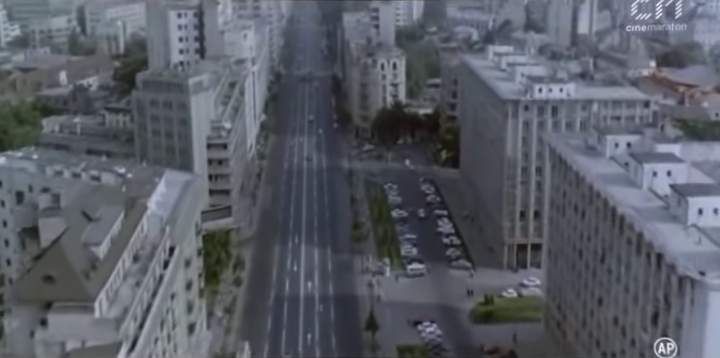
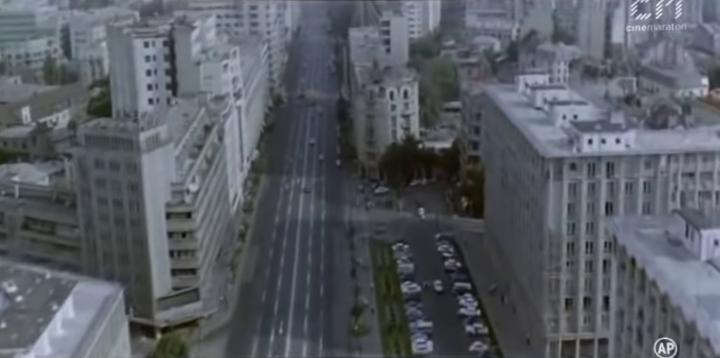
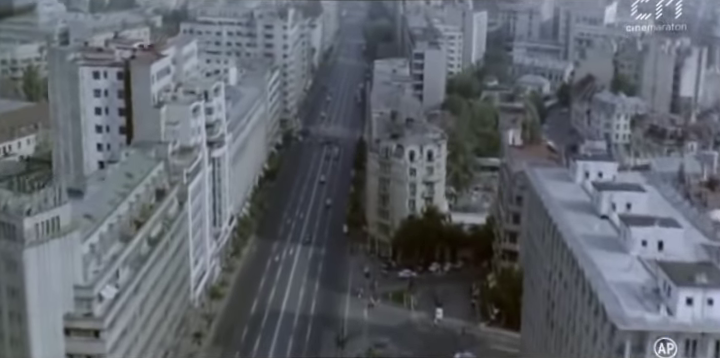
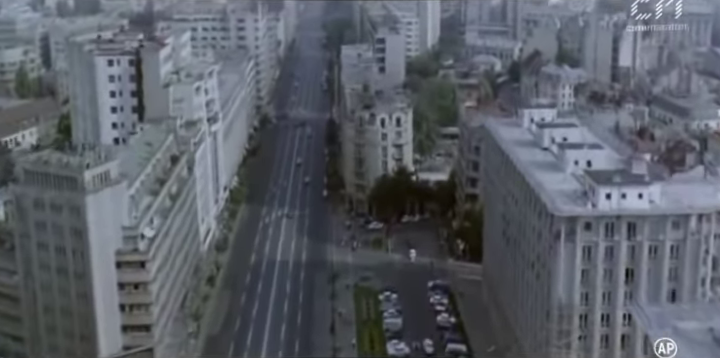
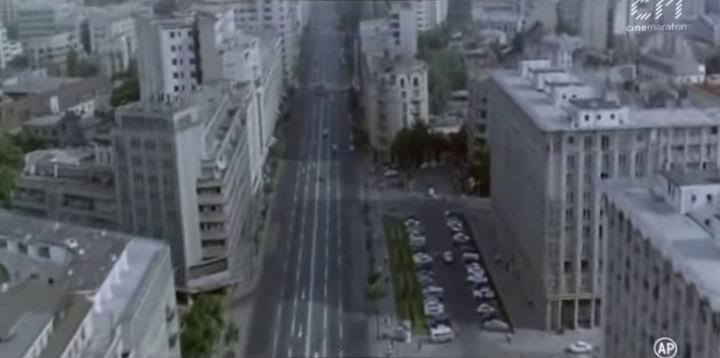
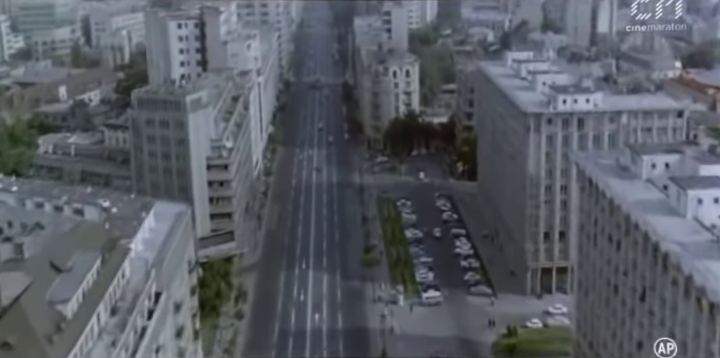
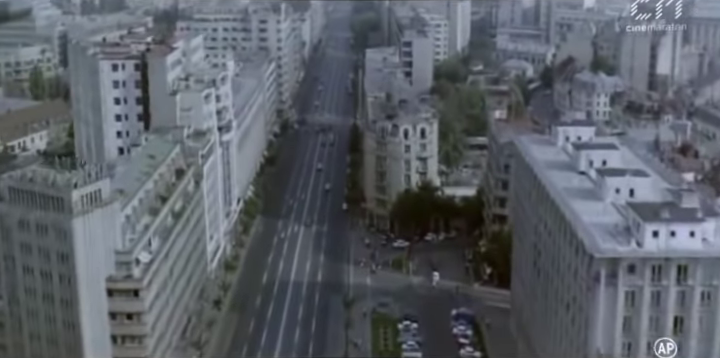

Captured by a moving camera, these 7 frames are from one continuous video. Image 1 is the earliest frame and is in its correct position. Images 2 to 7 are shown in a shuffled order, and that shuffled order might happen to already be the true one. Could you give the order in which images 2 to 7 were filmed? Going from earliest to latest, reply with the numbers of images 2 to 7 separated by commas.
6, 5, 2, 4, 7, 3
